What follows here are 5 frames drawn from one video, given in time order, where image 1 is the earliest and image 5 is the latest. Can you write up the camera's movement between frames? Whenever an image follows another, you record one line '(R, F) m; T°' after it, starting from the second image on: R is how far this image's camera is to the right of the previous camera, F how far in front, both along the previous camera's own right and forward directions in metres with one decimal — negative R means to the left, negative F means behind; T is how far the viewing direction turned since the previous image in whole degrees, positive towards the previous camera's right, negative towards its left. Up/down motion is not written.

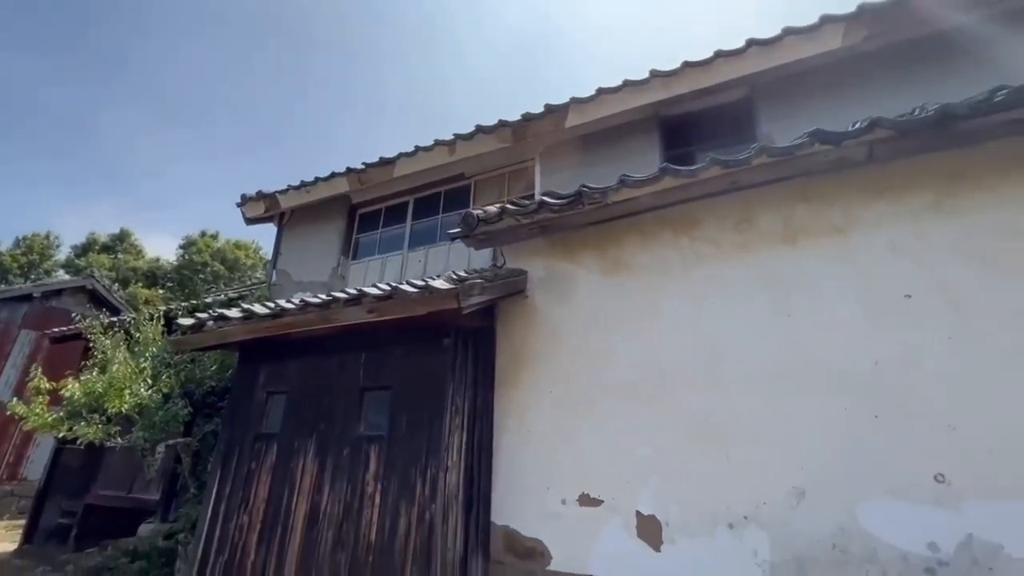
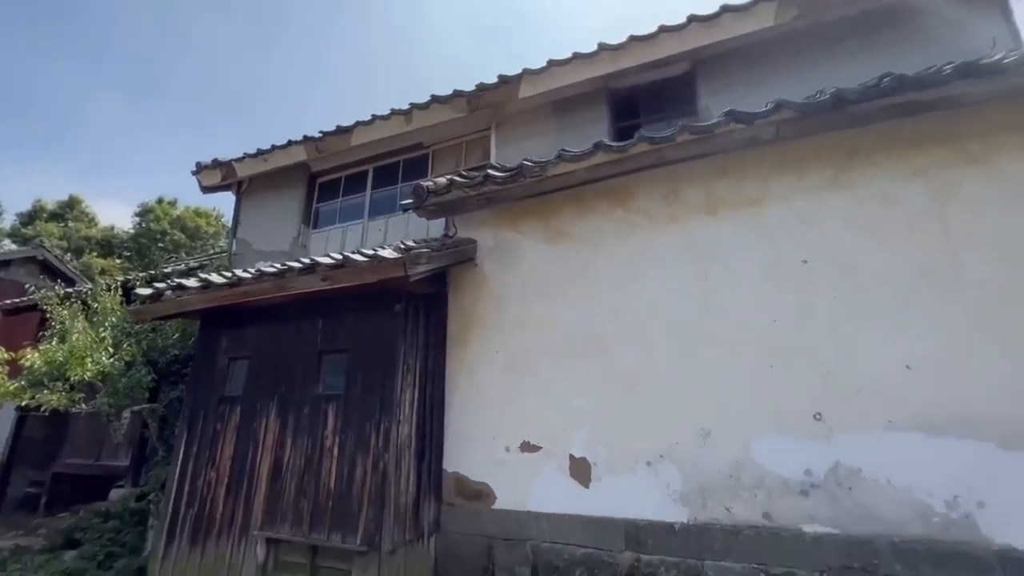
(+0.2, -0.3) m; +3°
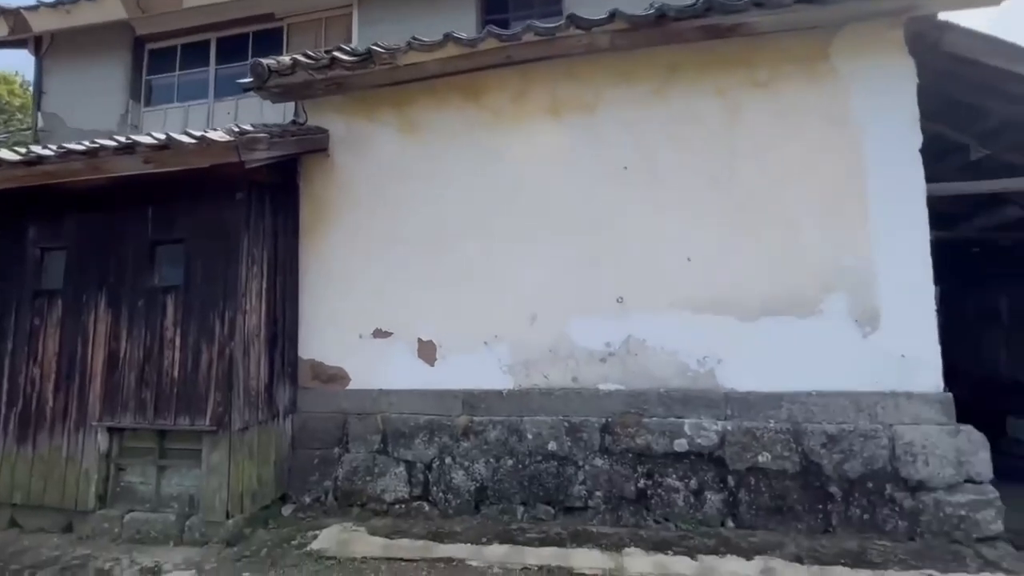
(+0.4, -0.3) m; +13°
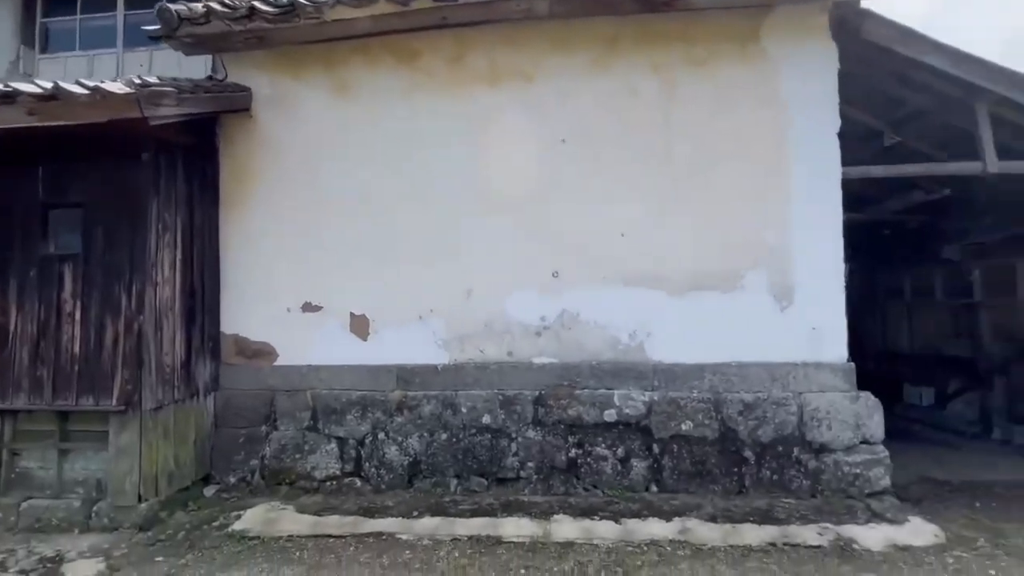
(+0.2, 0.0) m; +6°
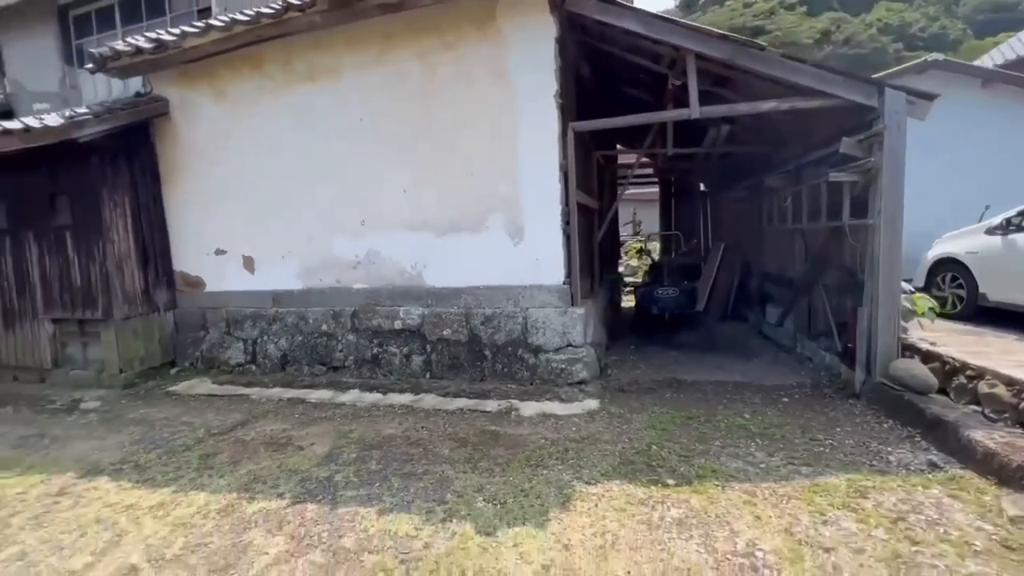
(+3.2, -1.0) m; -12°
